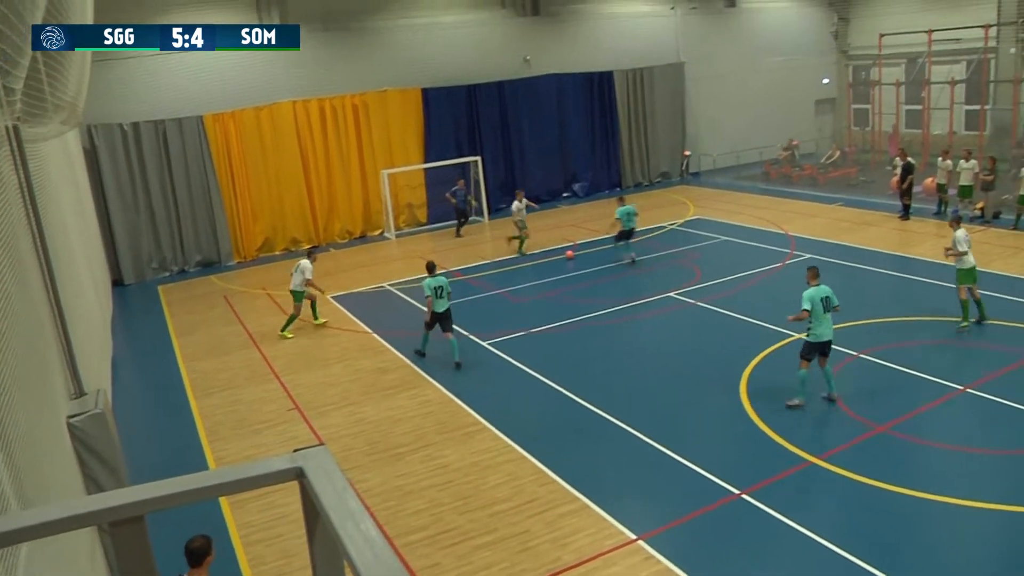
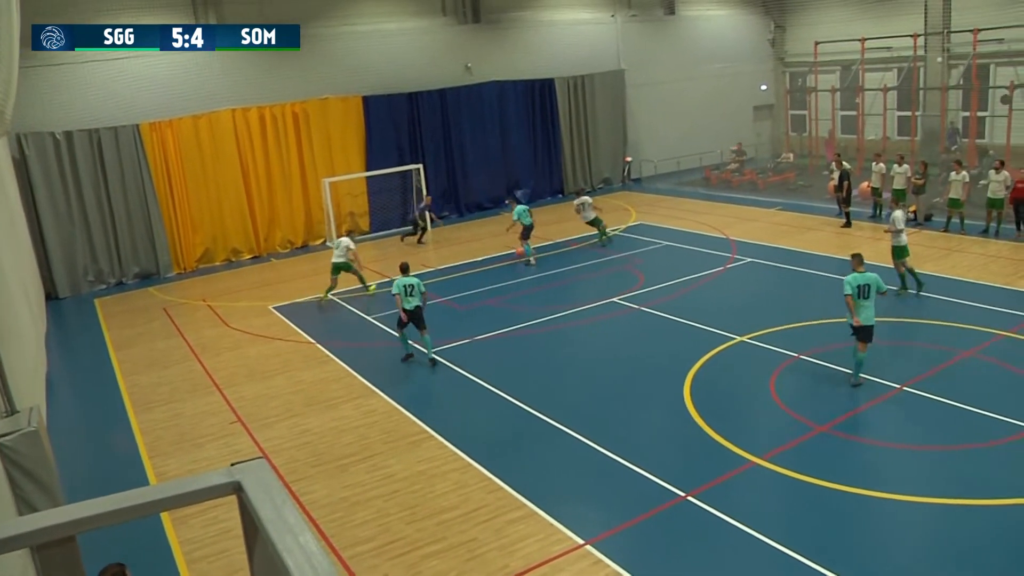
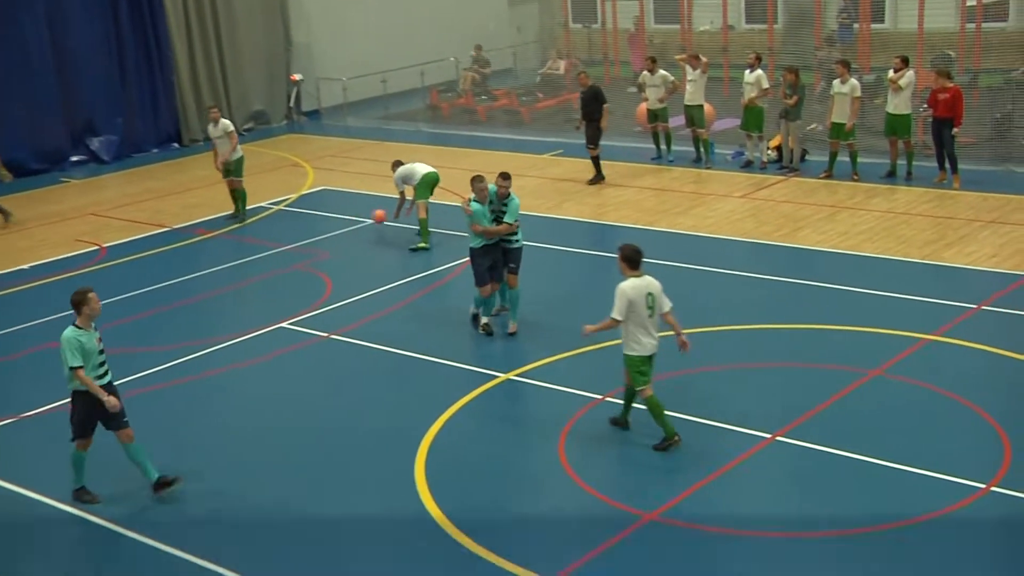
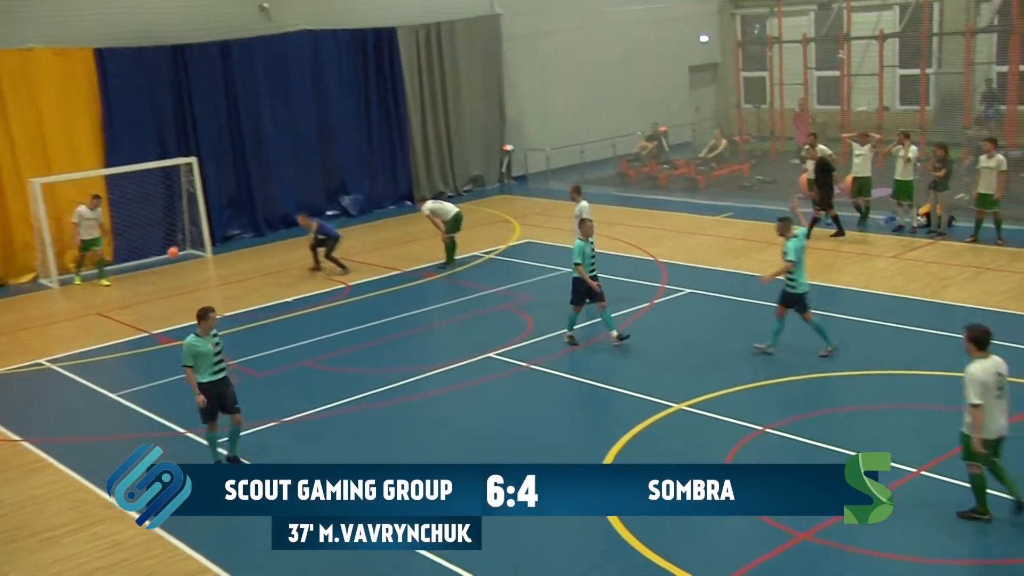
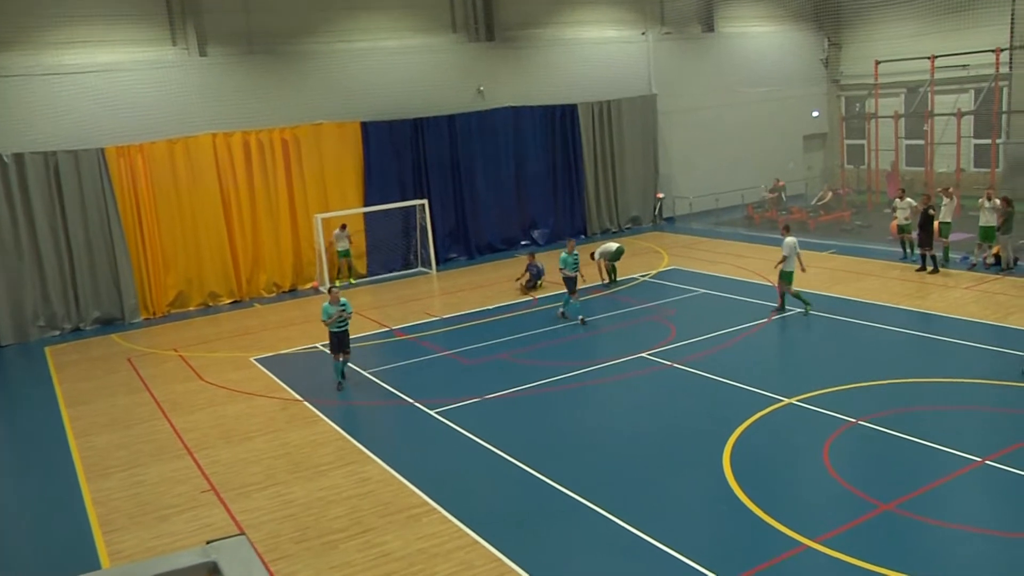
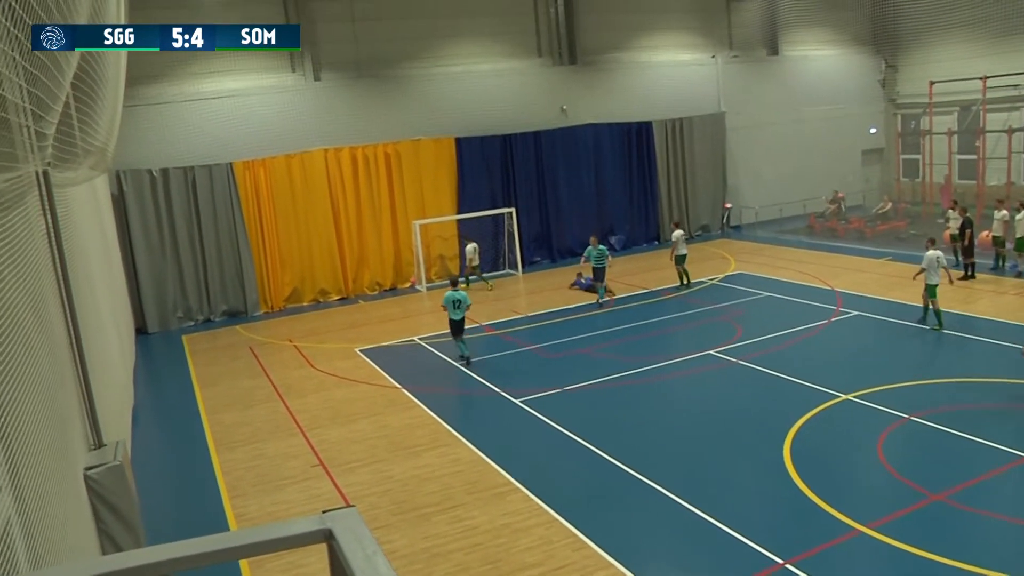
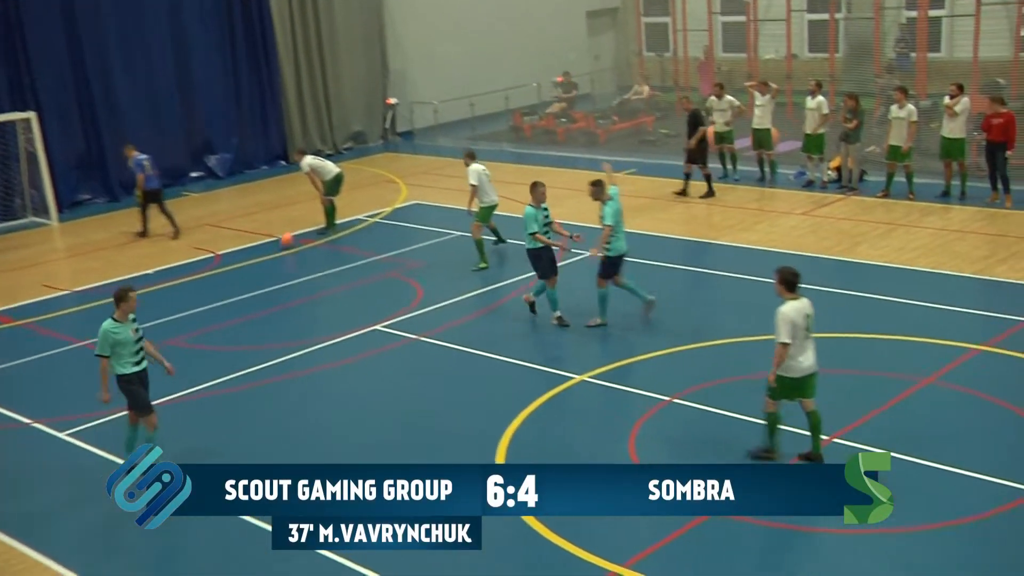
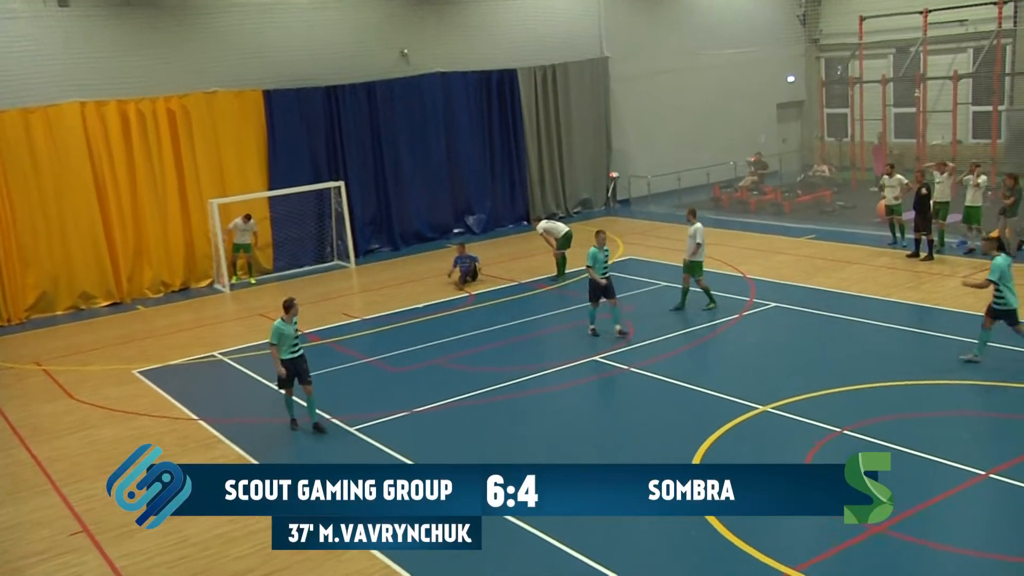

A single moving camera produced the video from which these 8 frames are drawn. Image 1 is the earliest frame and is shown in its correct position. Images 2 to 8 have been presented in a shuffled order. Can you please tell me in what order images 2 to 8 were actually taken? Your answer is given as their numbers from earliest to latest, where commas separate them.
2, 6, 5, 8, 4, 7, 3
